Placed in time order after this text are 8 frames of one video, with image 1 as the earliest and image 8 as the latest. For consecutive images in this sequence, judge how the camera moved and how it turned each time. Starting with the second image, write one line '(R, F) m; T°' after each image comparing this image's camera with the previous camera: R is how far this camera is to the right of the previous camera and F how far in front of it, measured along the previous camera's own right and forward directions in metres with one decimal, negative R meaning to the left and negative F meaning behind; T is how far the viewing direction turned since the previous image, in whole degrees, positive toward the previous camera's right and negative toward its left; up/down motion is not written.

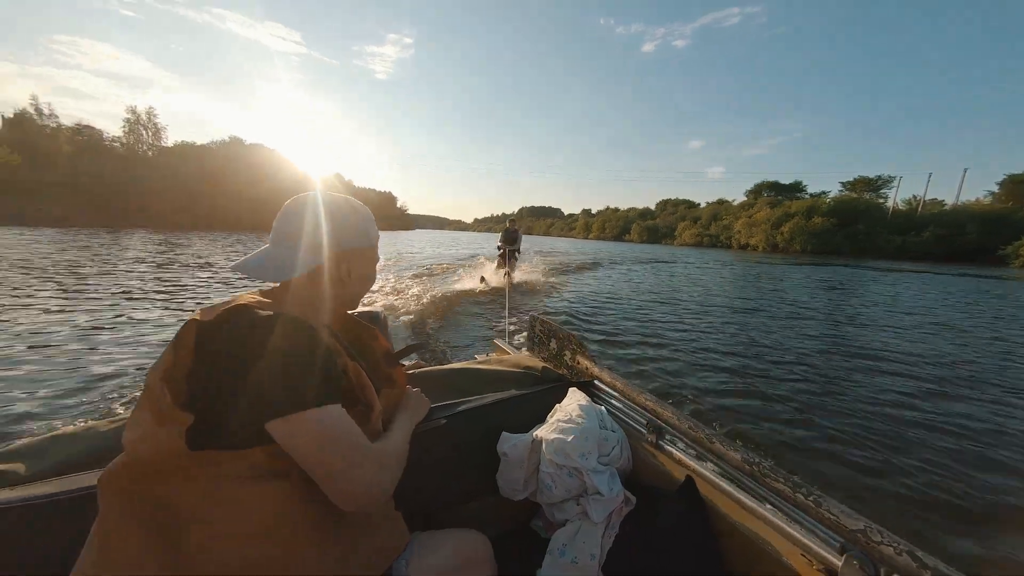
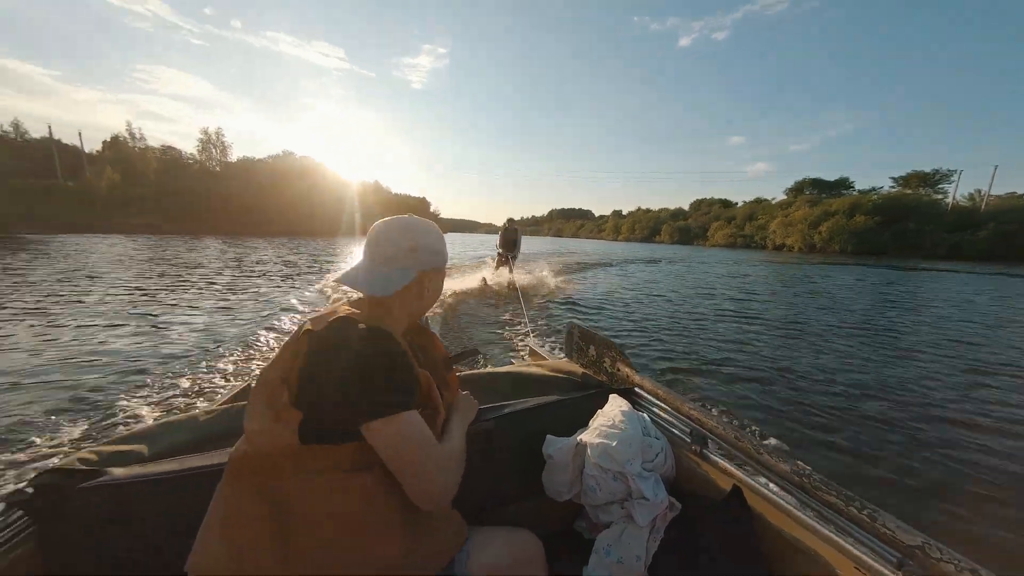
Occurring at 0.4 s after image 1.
(-0.1, -0.1) m; -4°
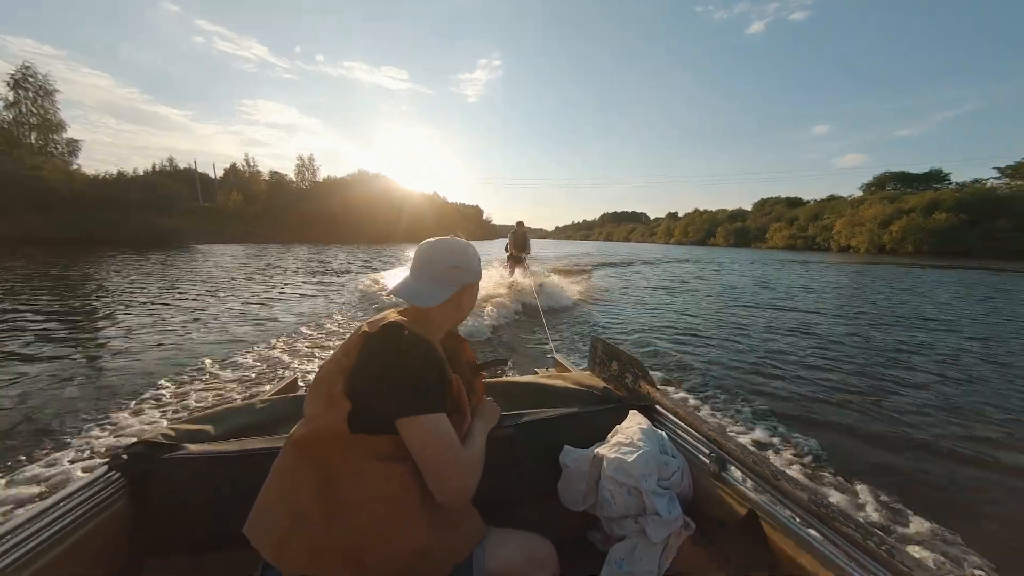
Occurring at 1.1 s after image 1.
(+0.3, -0.2) m; -9°
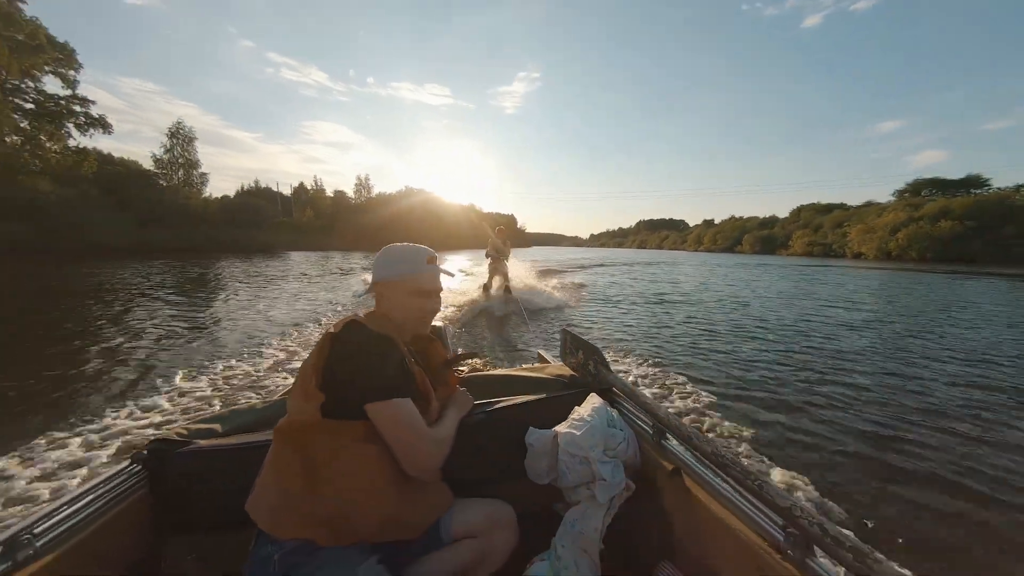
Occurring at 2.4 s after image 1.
(+0.5, -0.3) m; -6°
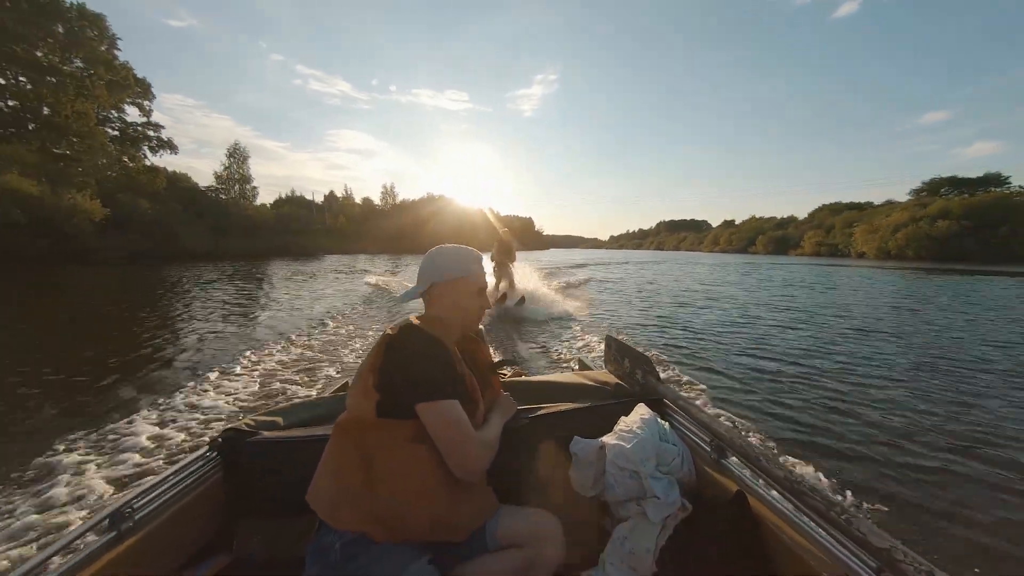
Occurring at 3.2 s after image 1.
(-0.2, 0.0) m; -3°
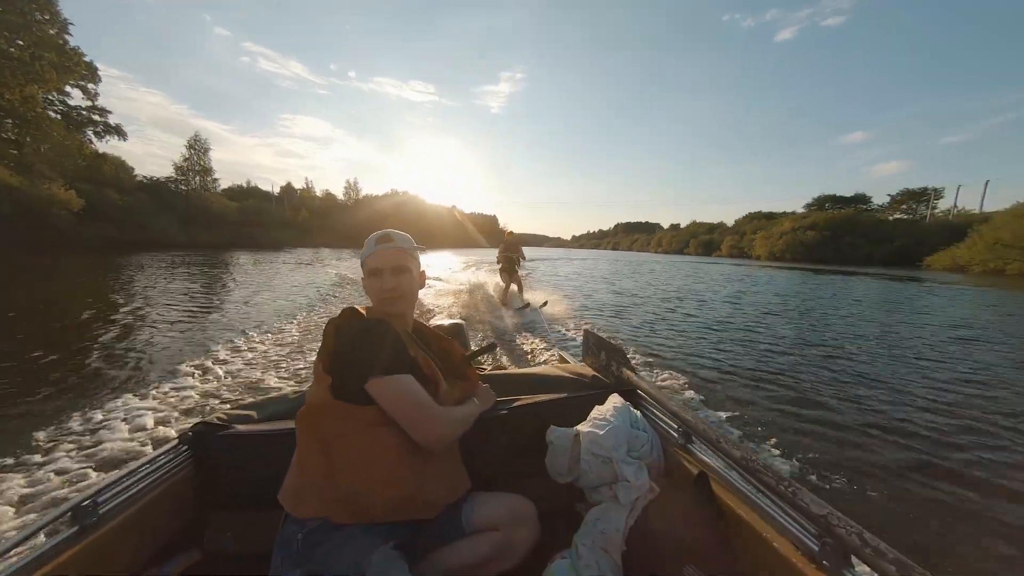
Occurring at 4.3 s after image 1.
(-0.1, 0.0) m; +6°
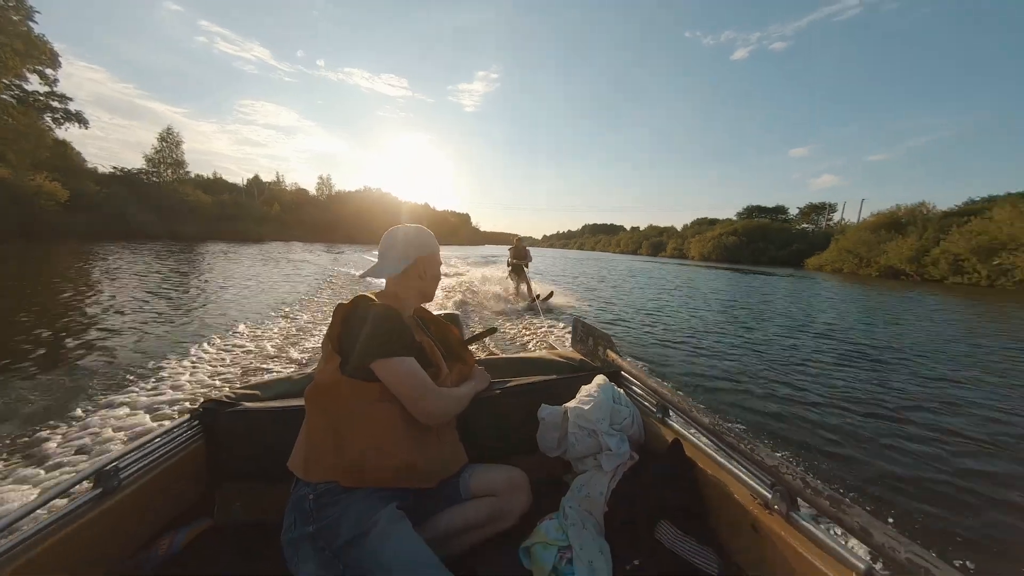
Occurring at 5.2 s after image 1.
(-0.2, -0.2) m; +5°
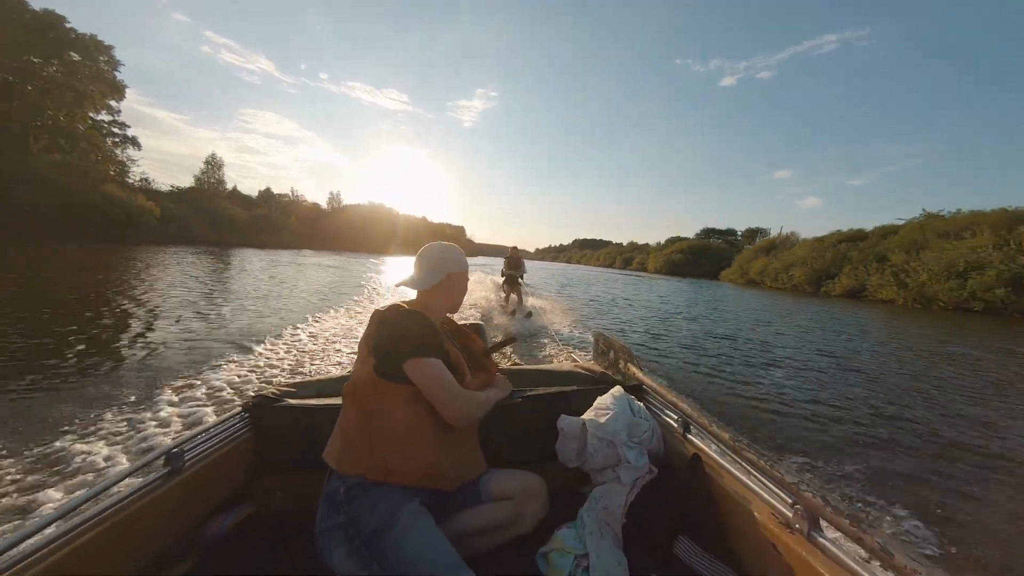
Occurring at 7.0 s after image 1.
(-0.3, -0.1) m; +1°
